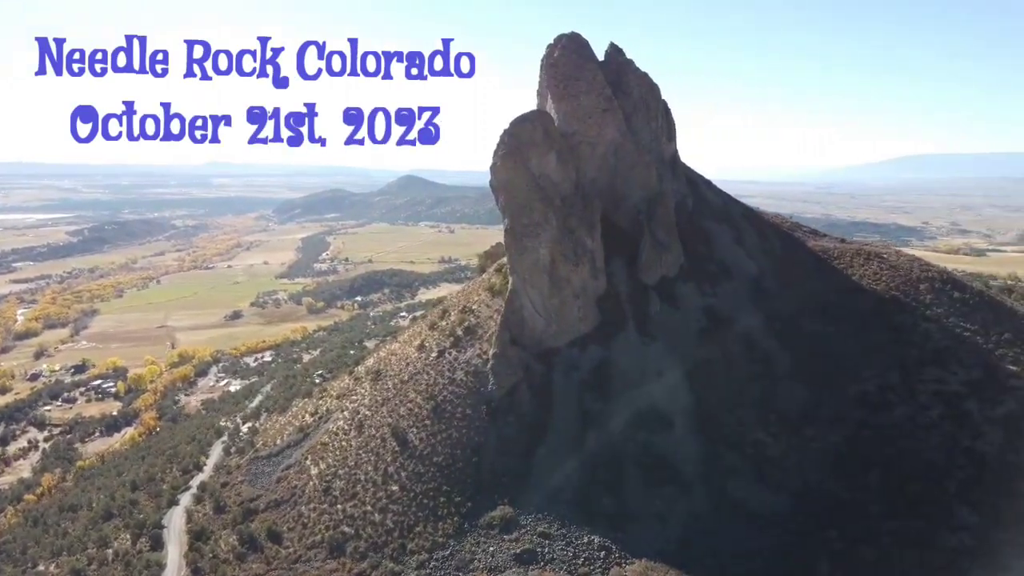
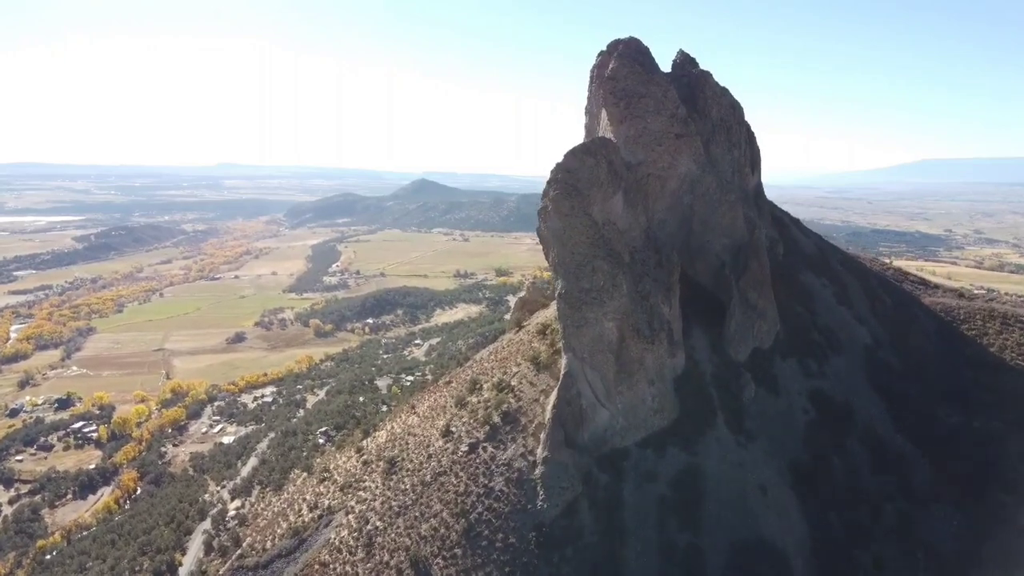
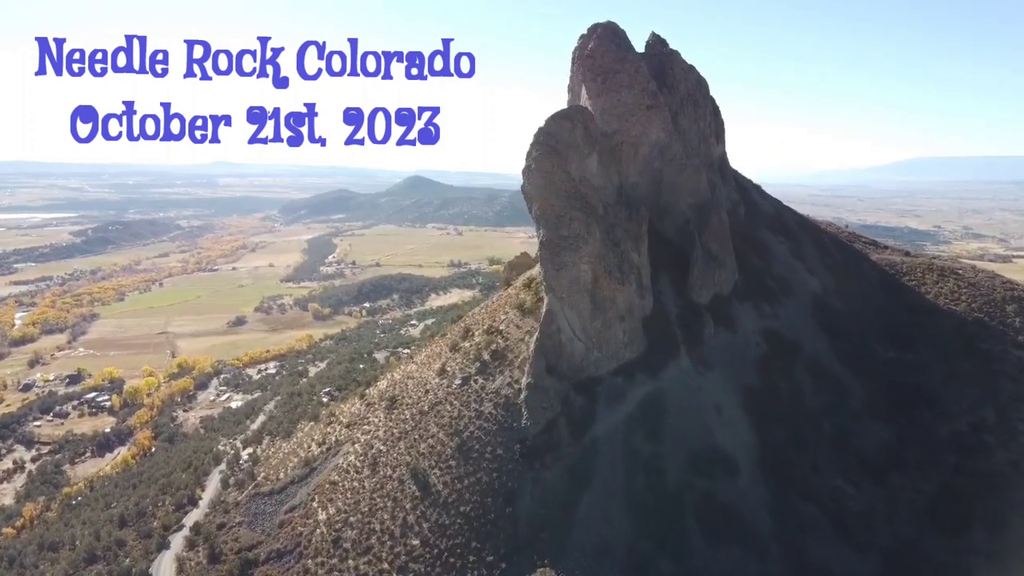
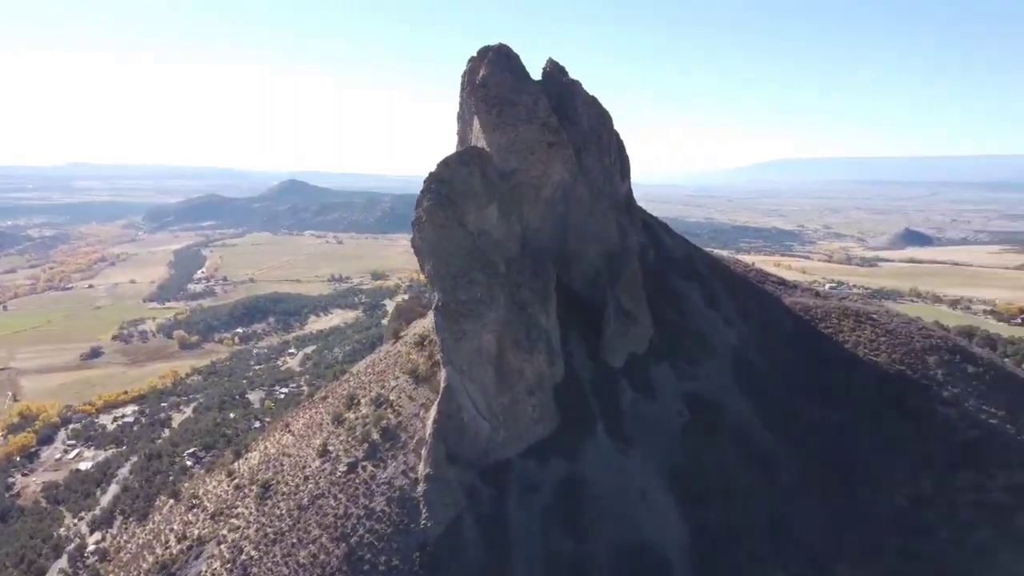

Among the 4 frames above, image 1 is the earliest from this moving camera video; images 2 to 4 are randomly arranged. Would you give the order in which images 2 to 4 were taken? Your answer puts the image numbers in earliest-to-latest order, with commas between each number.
3, 2, 4
